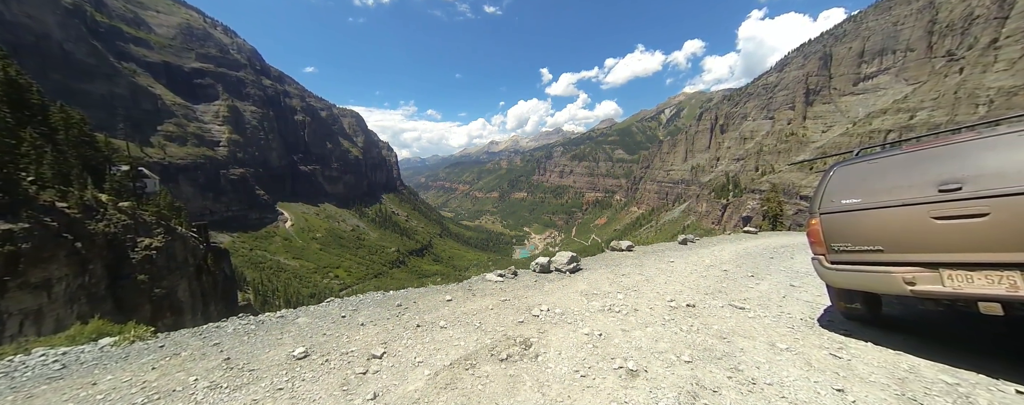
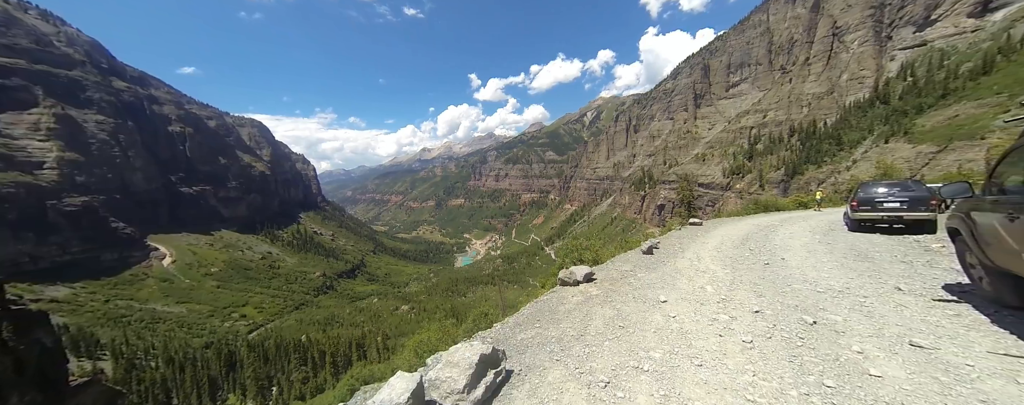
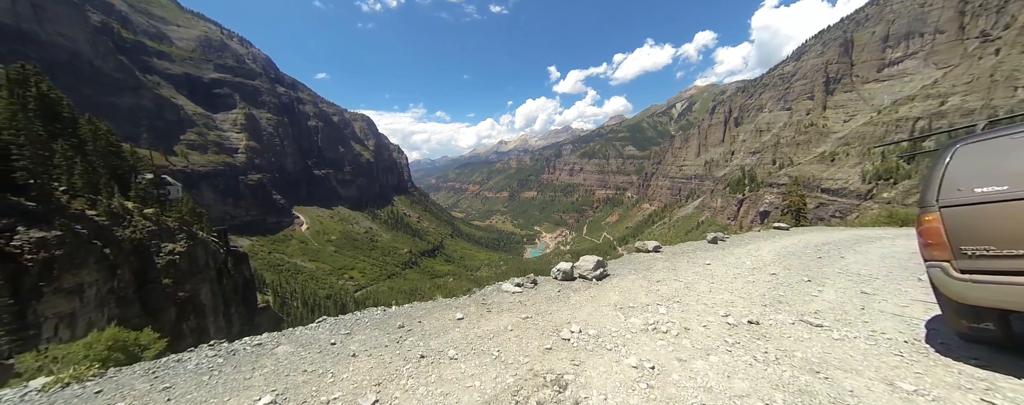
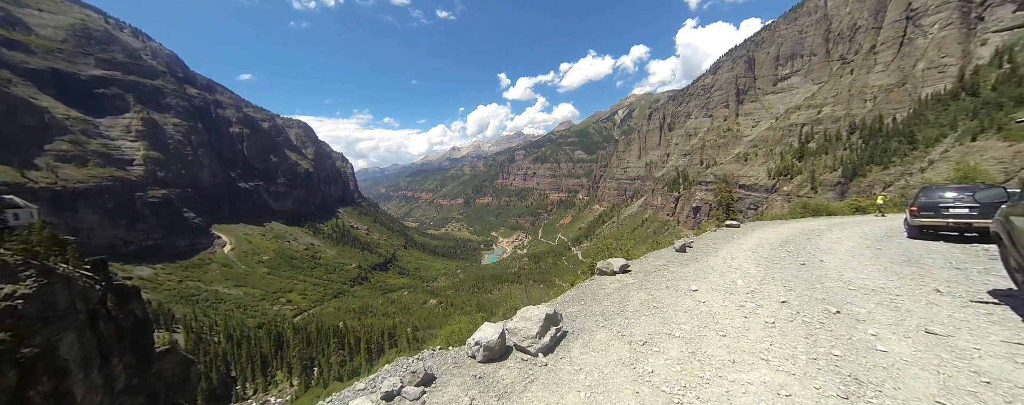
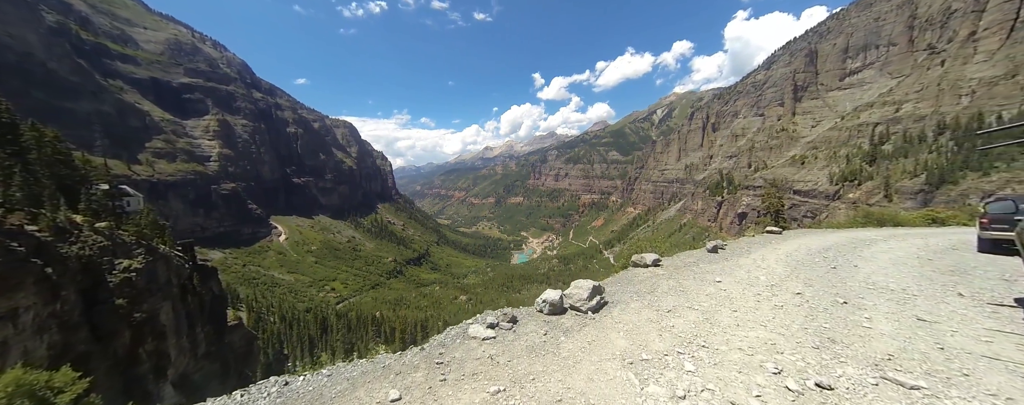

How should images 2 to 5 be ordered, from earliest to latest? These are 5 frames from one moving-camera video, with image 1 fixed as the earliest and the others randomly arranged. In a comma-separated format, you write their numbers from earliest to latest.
3, 5, 4, 2
